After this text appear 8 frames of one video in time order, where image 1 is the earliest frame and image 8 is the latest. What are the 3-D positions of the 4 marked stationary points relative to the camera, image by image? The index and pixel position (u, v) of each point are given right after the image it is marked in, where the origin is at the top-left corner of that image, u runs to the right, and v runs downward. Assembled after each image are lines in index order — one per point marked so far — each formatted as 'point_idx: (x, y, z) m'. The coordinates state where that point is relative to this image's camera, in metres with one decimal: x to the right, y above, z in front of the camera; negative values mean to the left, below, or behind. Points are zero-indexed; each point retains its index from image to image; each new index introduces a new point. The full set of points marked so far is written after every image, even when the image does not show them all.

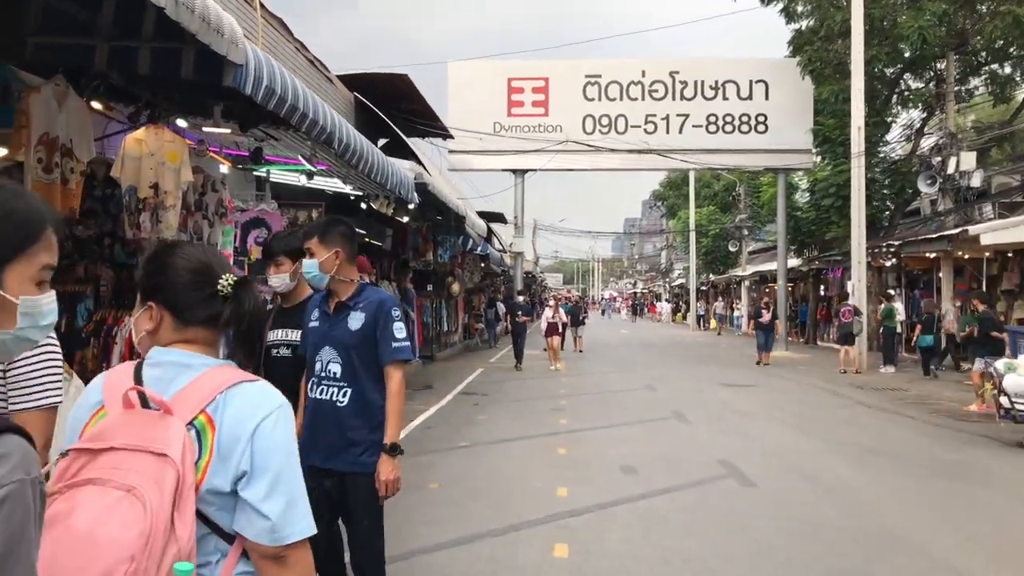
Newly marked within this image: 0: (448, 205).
0: (-1.0, +1.3, +13.8) m
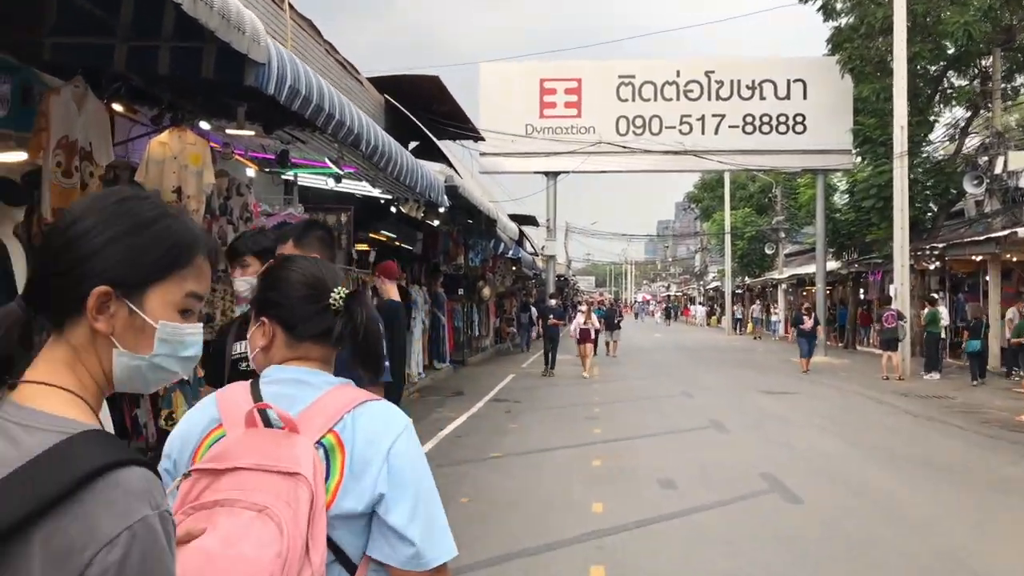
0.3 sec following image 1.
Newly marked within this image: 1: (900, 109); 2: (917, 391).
0: (-0.5, +1.2, +13.6) m
1: (+8.4, +3.9, +19.4) m
2: (+7.2, -1.8, +15.8) m
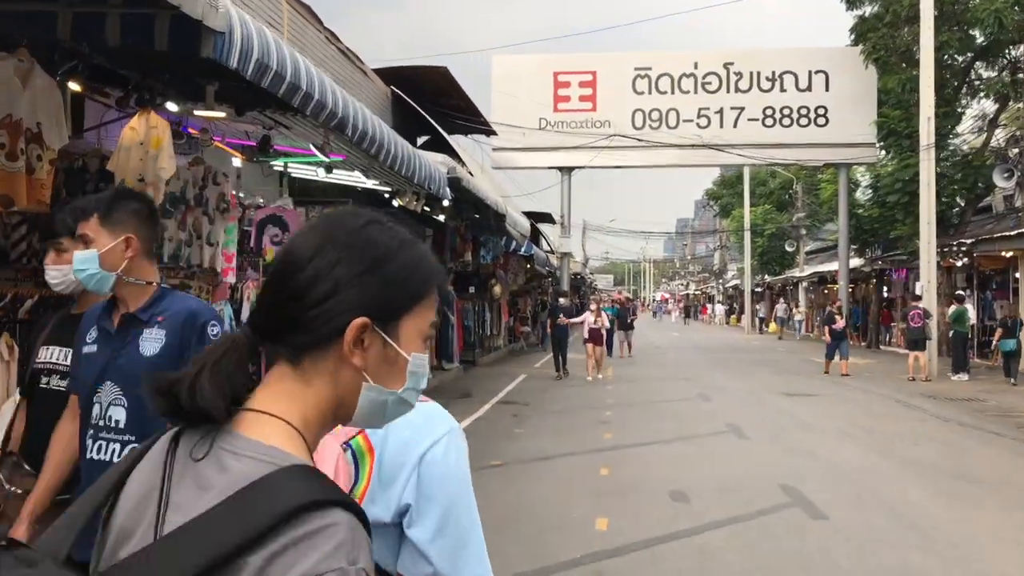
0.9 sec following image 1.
0: (-0.4, +1.3, +13.0) m
1: (+8.7, +4.0, +18.7) m
2: (+7.4, -1.8, +15.1) m
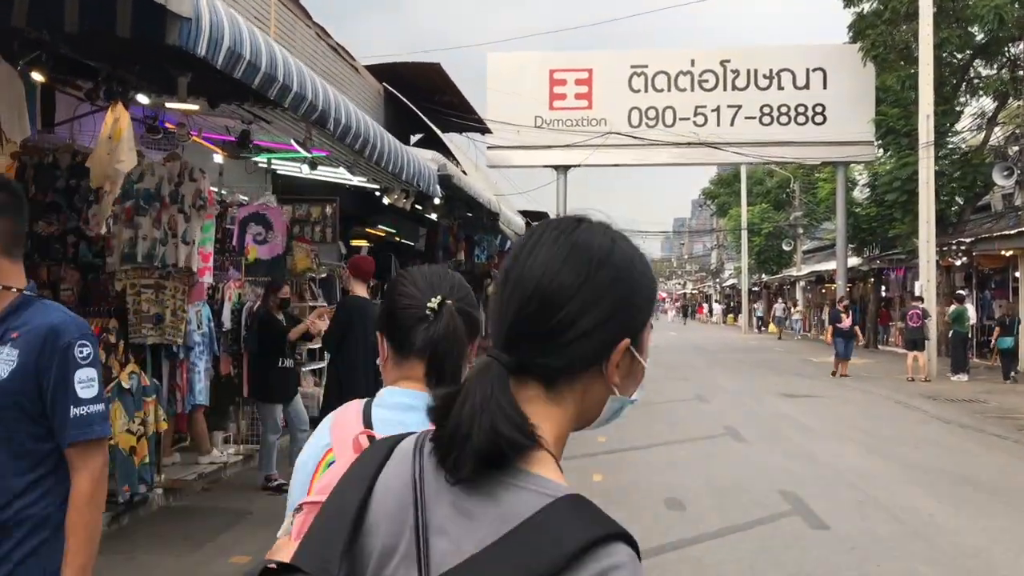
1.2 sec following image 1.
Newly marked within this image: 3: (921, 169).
0: (-0.5, +1.3, +12.8) m
1: (+8.6, +4.0, +18.4) m
2: (+7.3, -1.8, +14.8) m
3: (+8.6, +2.5, +18.8) m
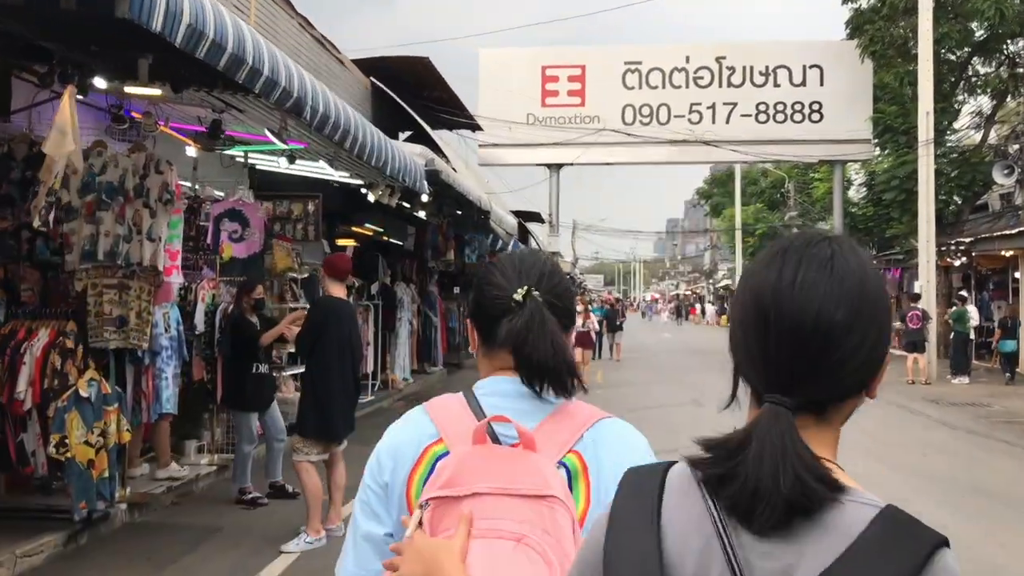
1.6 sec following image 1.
0: (-0.6, +1.3, +12.4) m
1: (+8.4, +4.0, +18.1) m
2: (+7.1, -1.8, +14.5) m
3: (+8.5, +2.5, +18.4) m
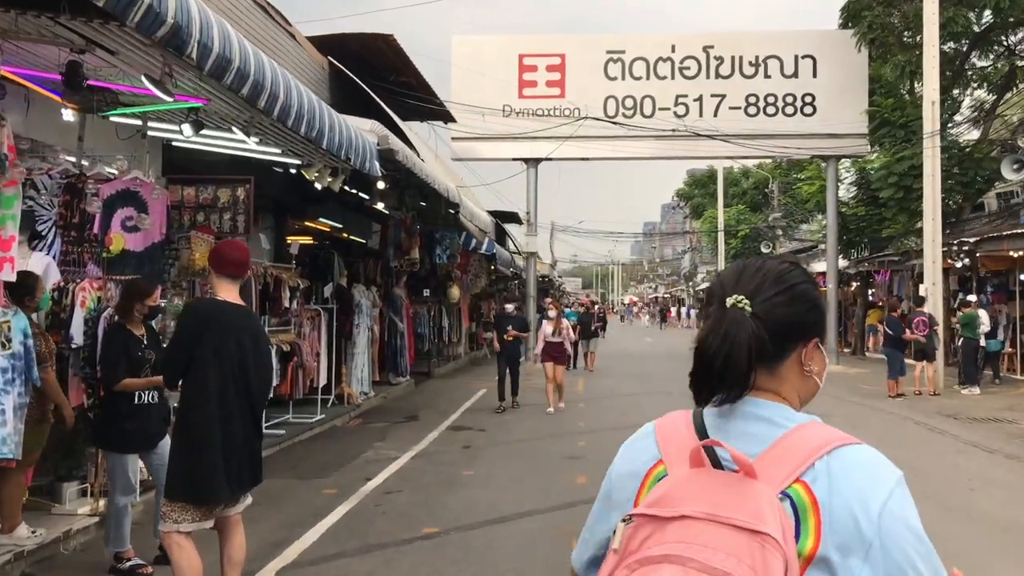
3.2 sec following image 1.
0: (-1.0, +1.2, +10.9) m
1: (+7.9, +3.9, +16.8) m
2: (+6.7, -1.8, +13.1) m
3: (+8.0, +2.4, +17.1) m
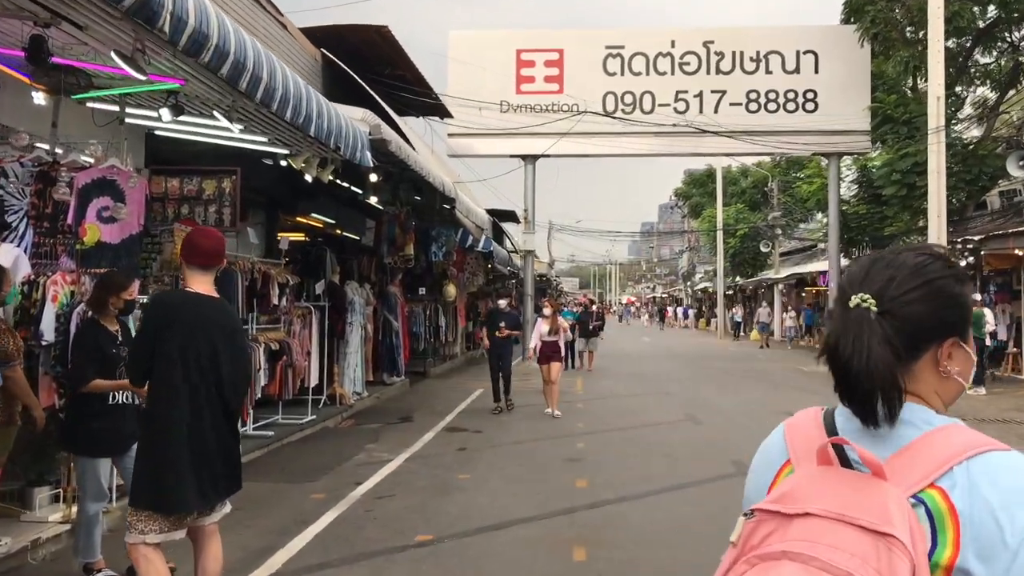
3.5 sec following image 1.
0: (-1.0, +1.3, +10.5) m
1: (+7.8, +3.9, +16.5) m
2: (+6.7, -1.8, +12.8) m
3: (+7.9, +2.5, +16.8) m
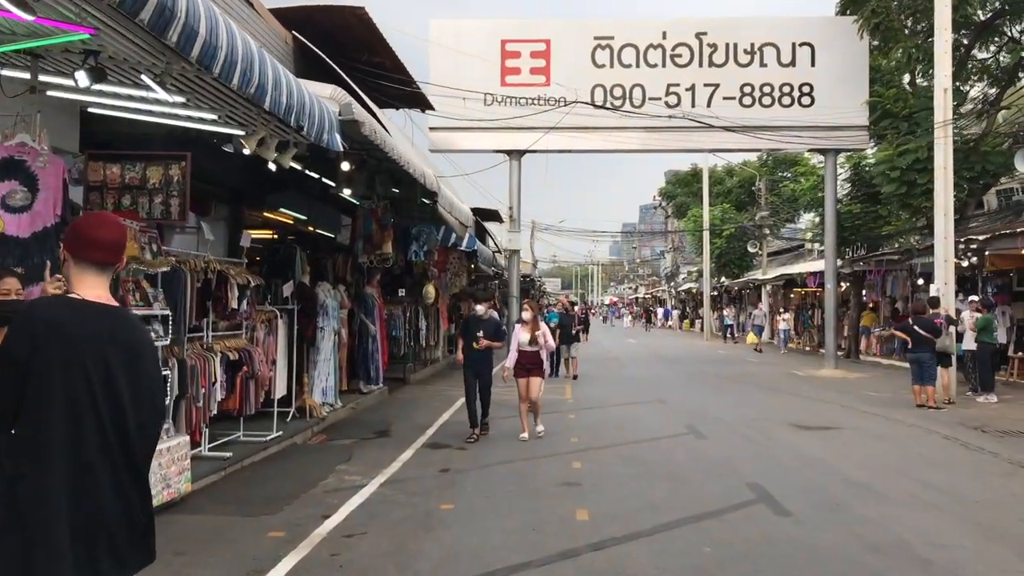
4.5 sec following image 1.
0: (-1.1, +1.2, +9.6) m
1: (+7.6, +3.9, +15.7) m
2: (+6.5, -1.8, +12.0) m
3: (+7.6, +2.4, +16.1) m
